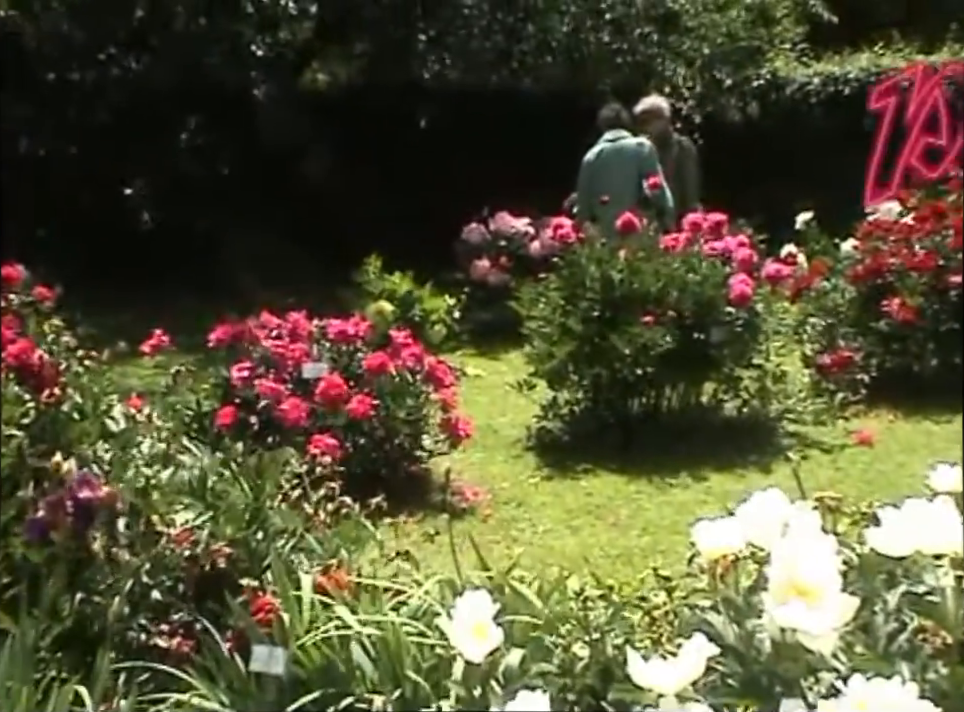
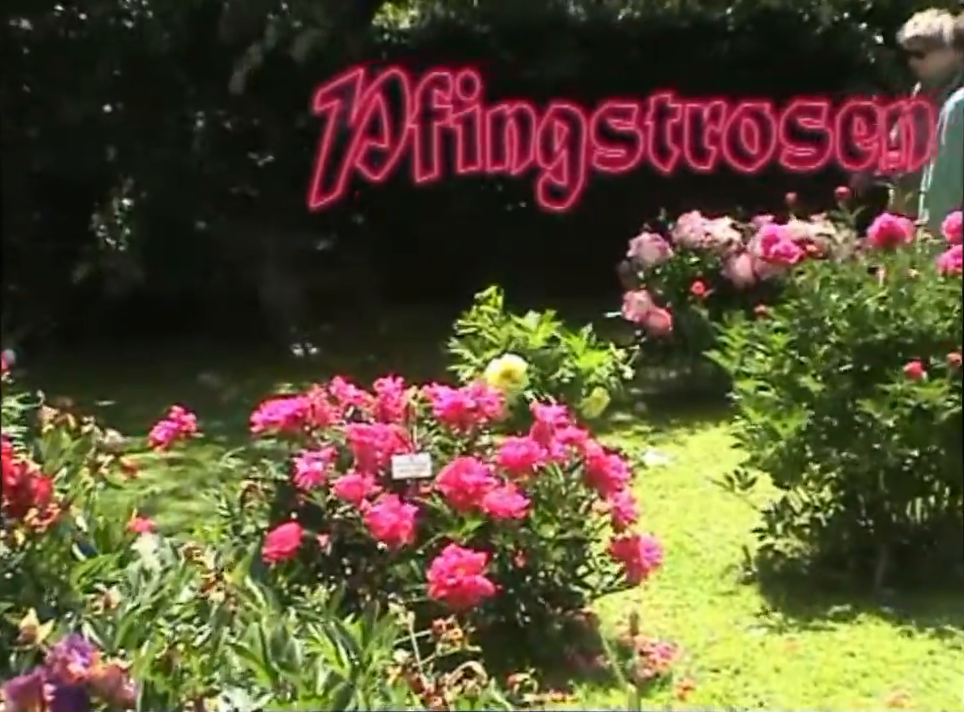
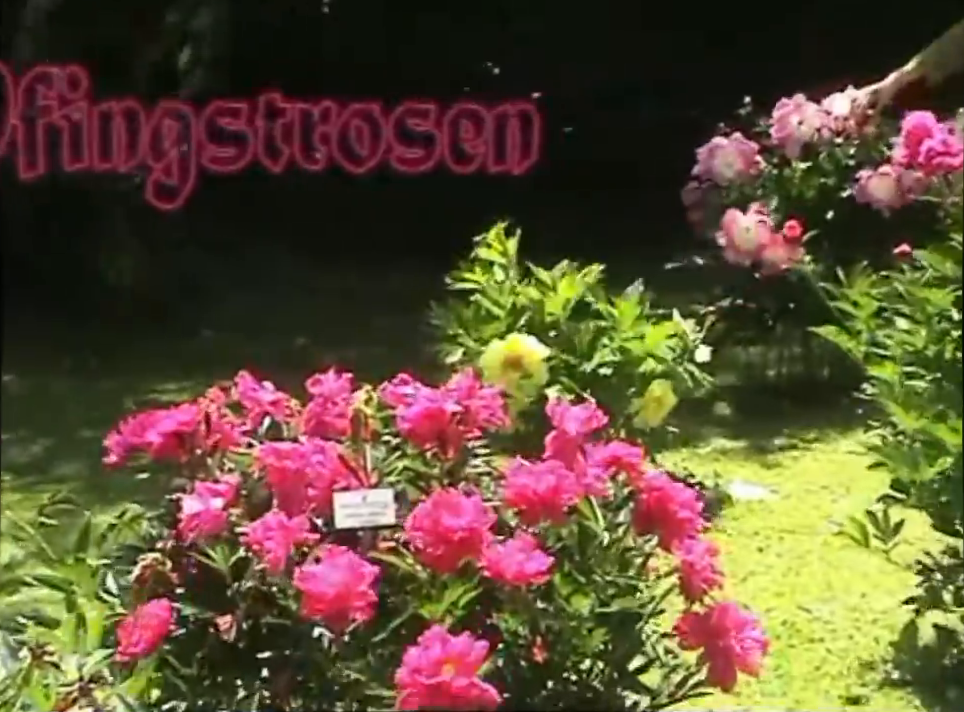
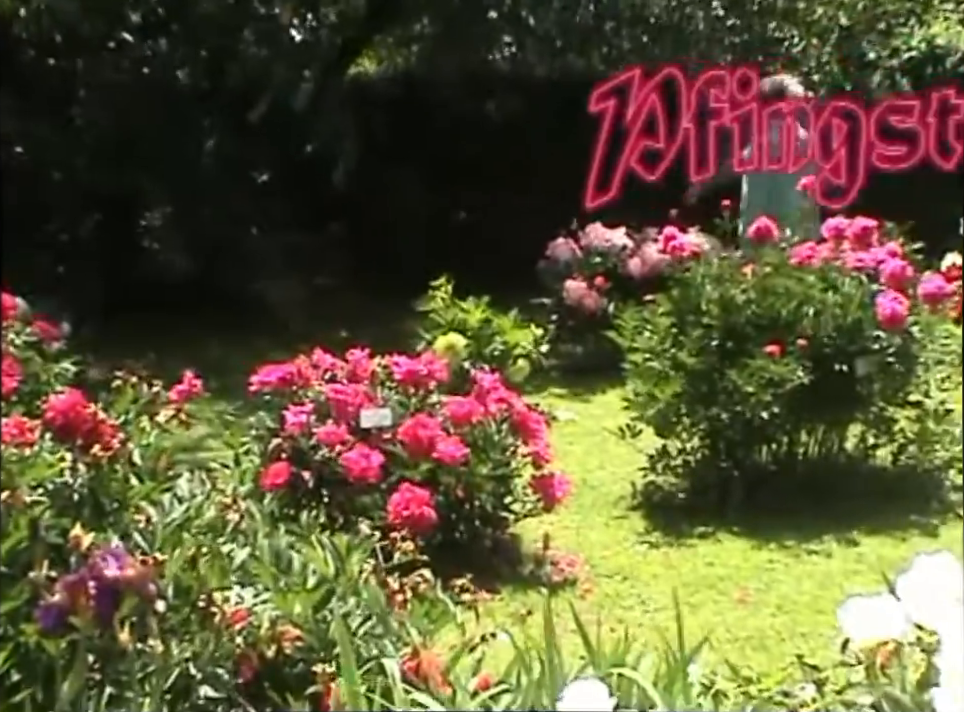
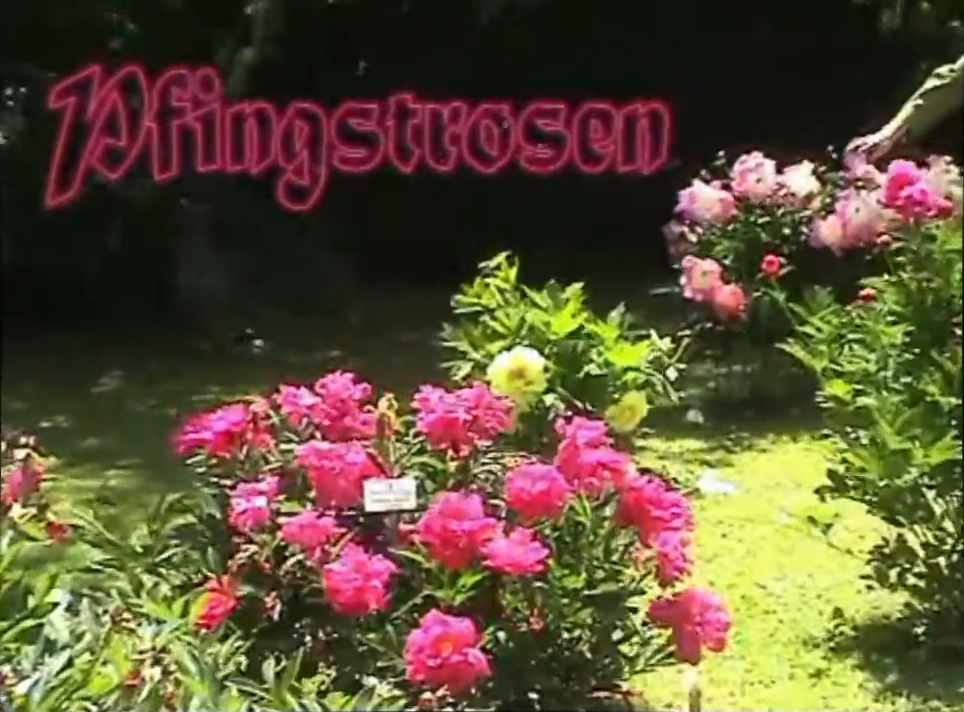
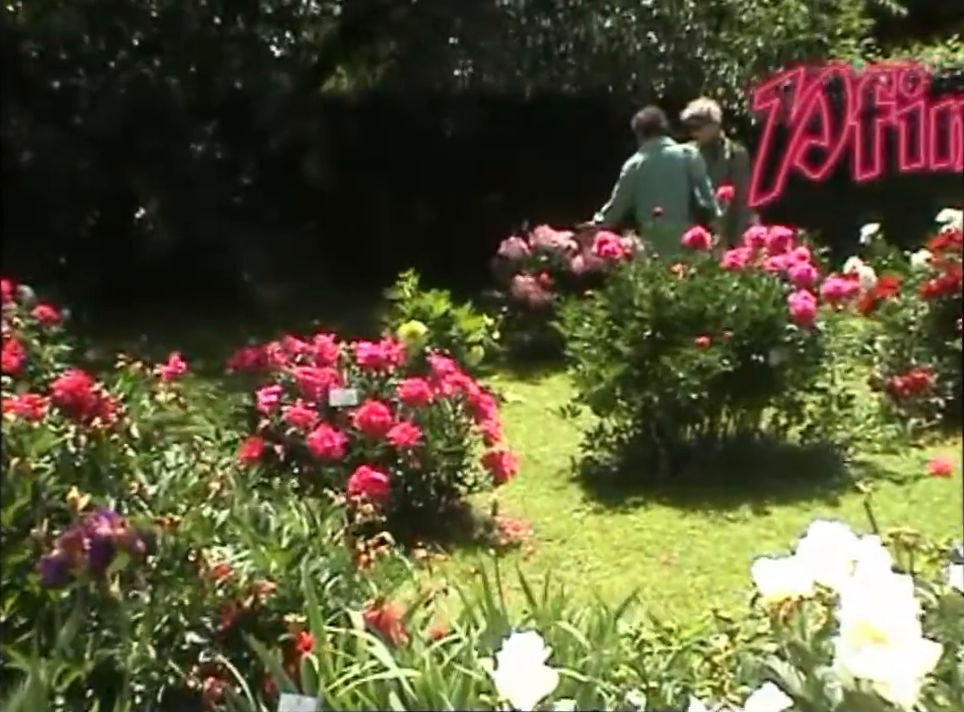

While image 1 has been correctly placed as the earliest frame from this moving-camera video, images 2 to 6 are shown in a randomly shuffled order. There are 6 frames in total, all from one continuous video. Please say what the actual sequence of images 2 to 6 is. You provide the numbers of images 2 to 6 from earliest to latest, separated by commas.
6, 4, 2, 5, 3
